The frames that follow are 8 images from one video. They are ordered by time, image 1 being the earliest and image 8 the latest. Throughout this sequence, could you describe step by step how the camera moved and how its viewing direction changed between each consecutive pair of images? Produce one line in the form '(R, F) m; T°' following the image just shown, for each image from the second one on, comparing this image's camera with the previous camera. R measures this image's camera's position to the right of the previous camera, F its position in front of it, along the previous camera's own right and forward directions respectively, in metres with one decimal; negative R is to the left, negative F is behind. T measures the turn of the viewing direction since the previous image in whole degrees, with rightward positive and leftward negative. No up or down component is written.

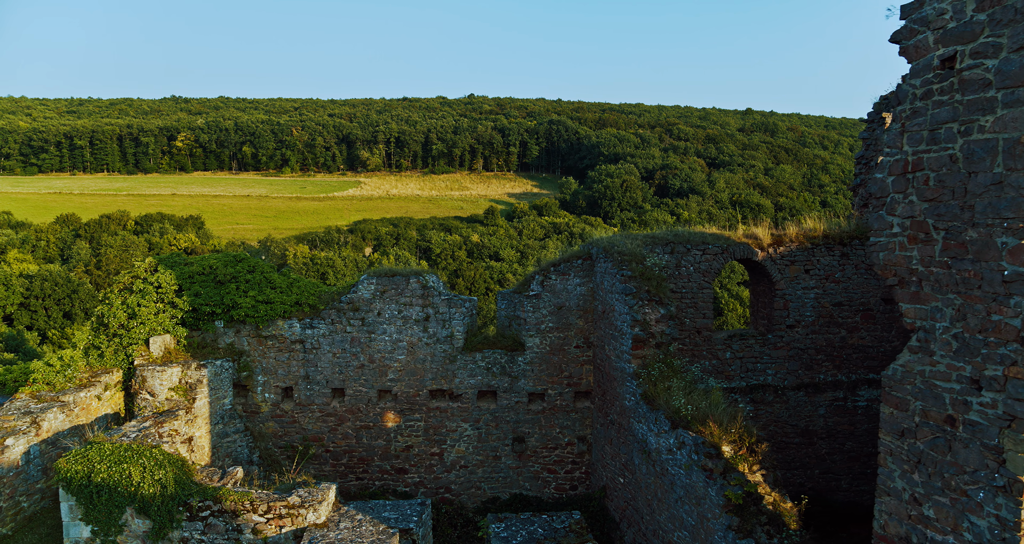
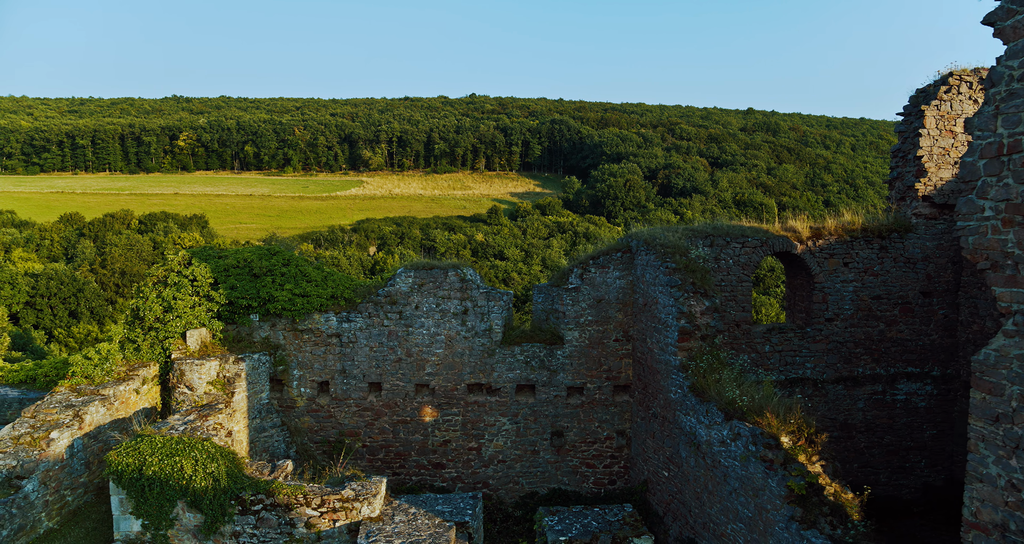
(-0.6, +0.1) m; 0°
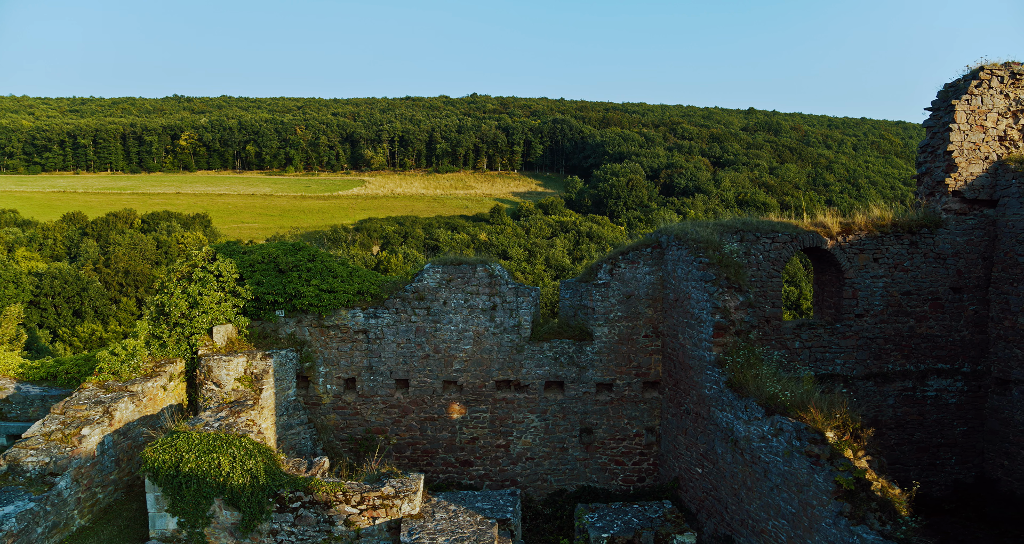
(-0.4, +0.1) m; 0°
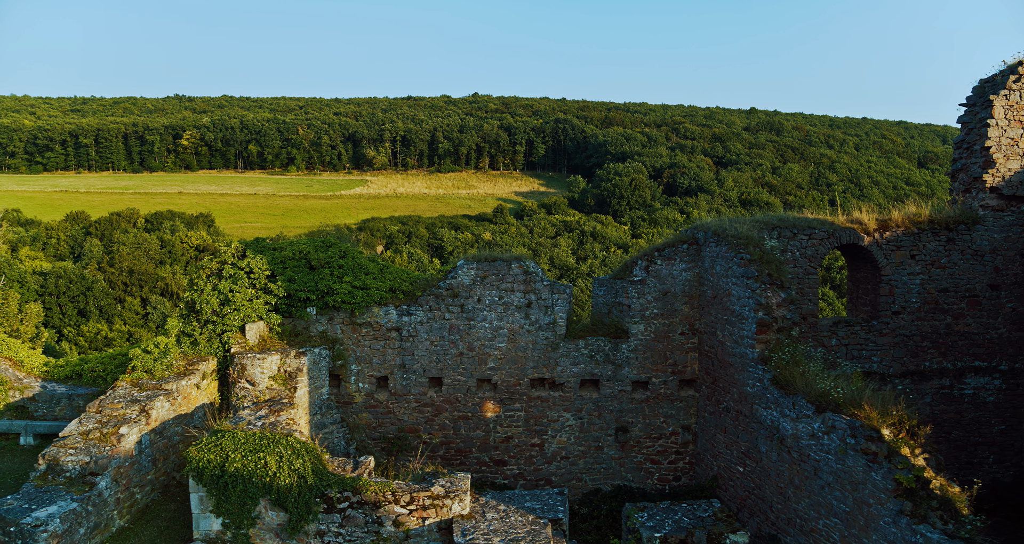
(-0.5, +0.1) m; 0°
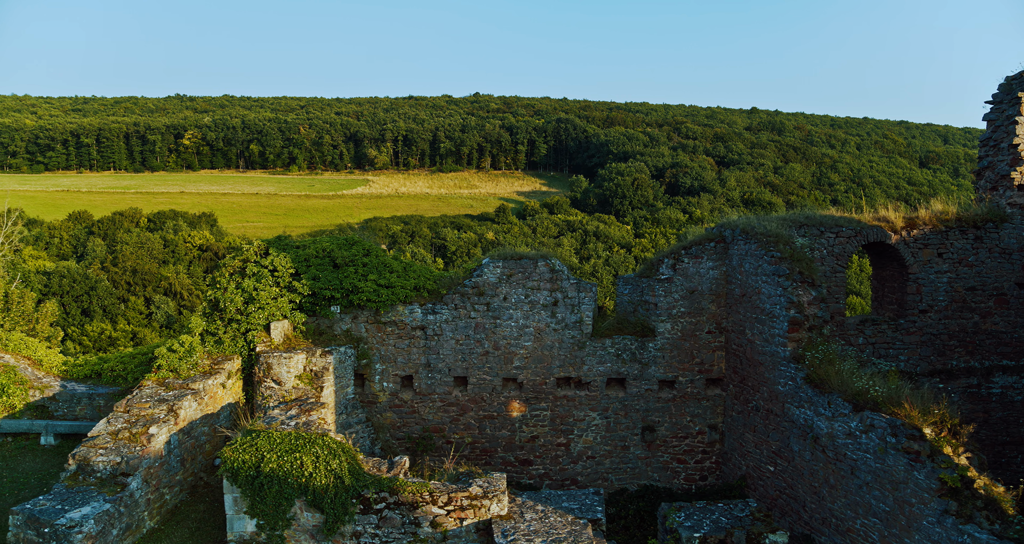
(-0.4, +0.1) m; 0°
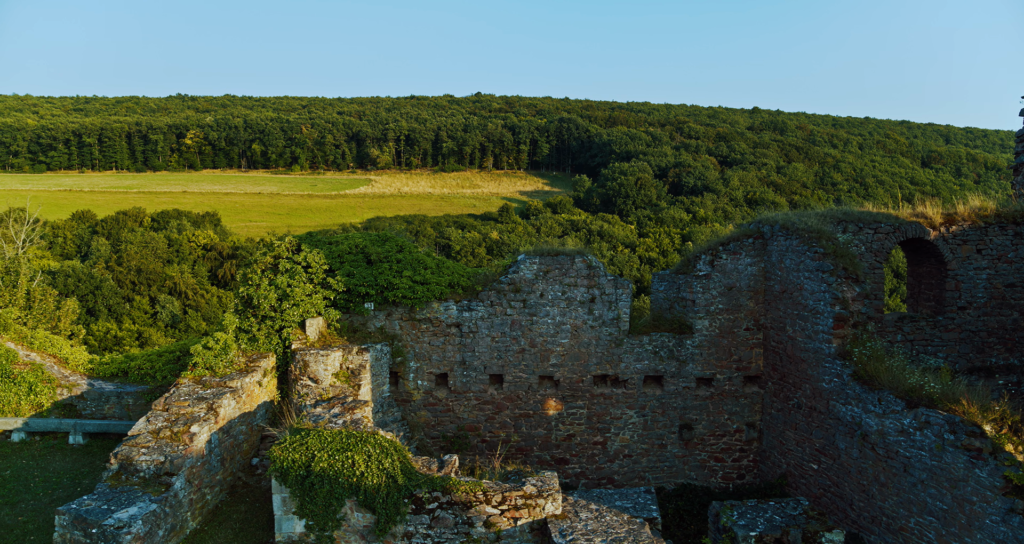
(-0.5, +0.1) m; 0°
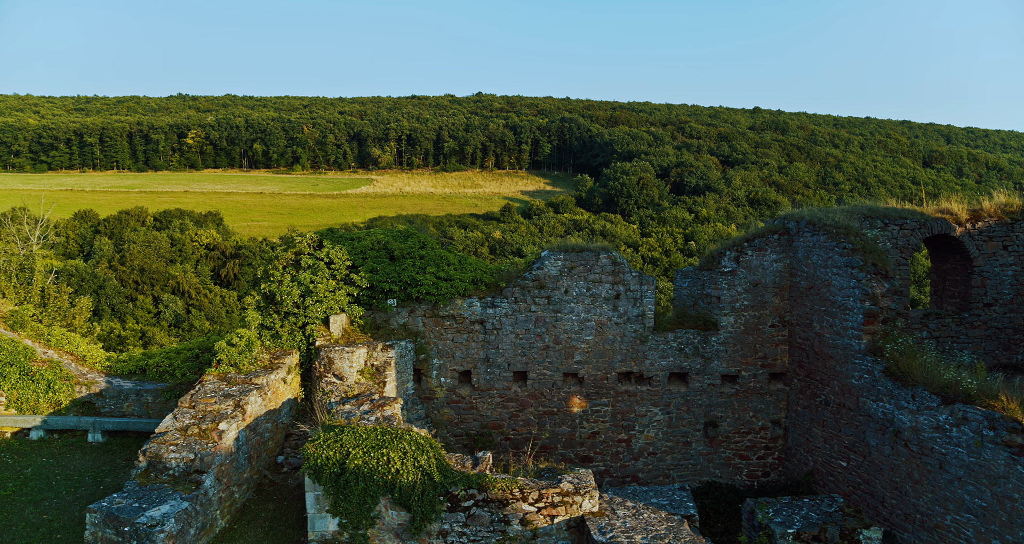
(-0.4, +0.1) m; 0°
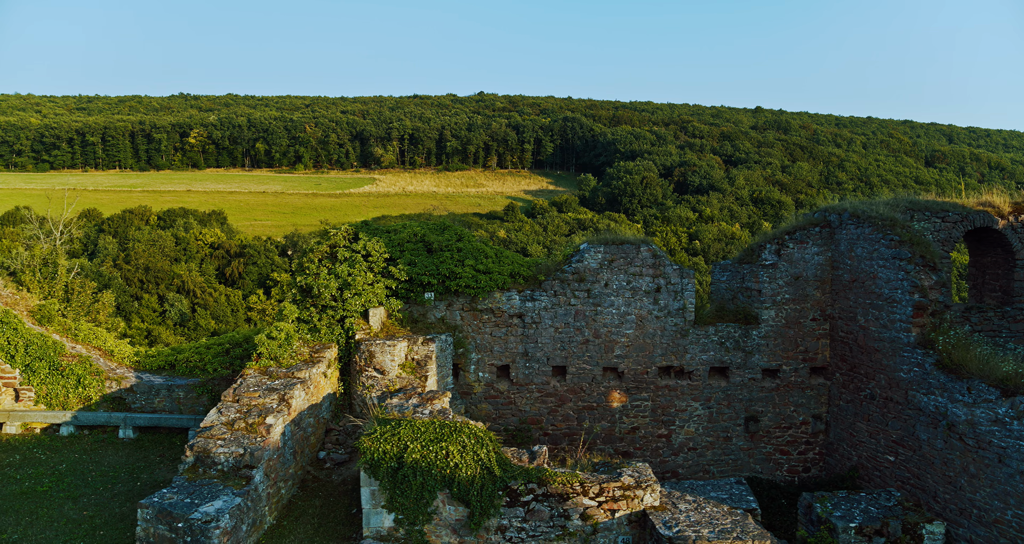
(-0.6, +0.1) m; 0°
